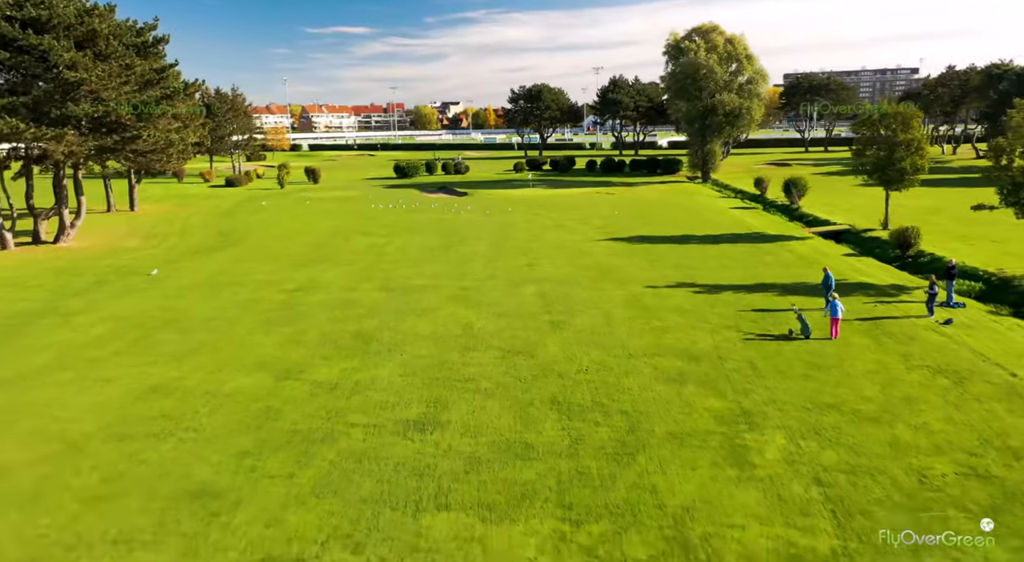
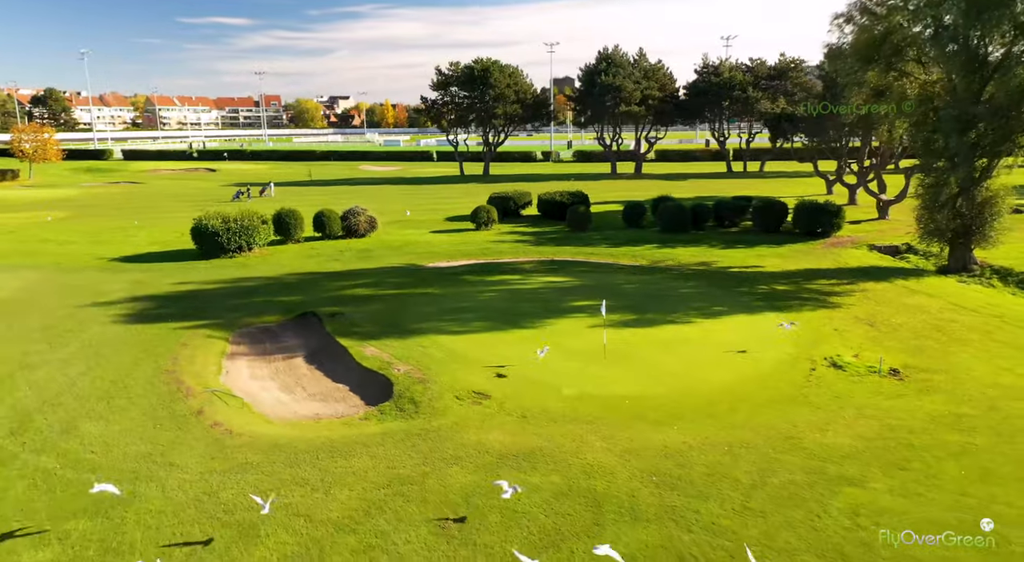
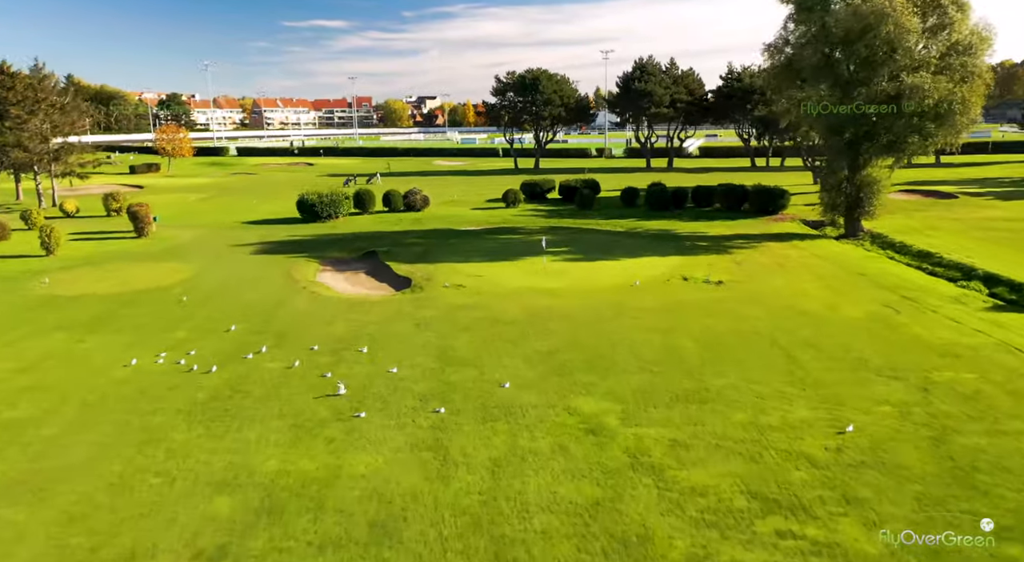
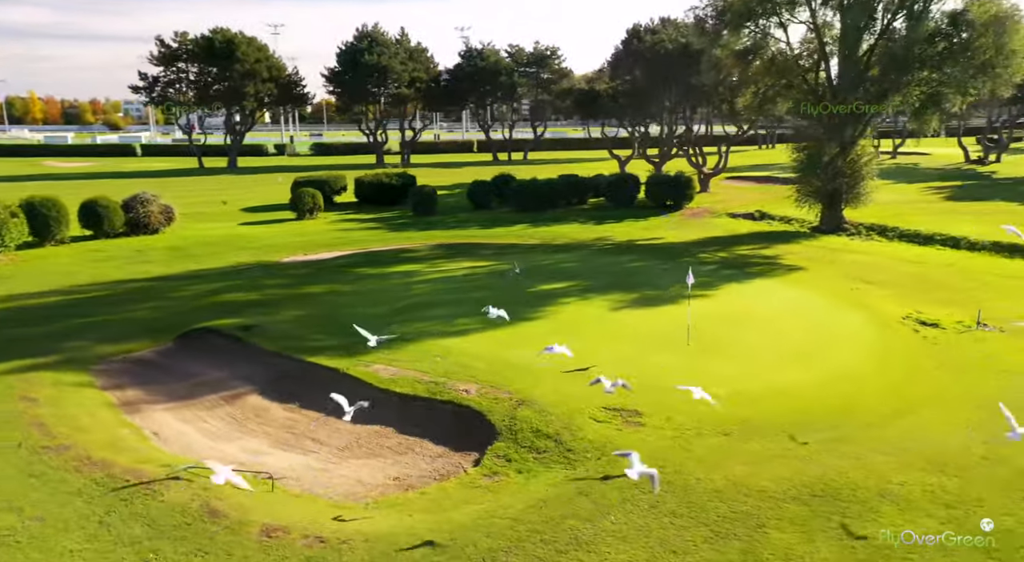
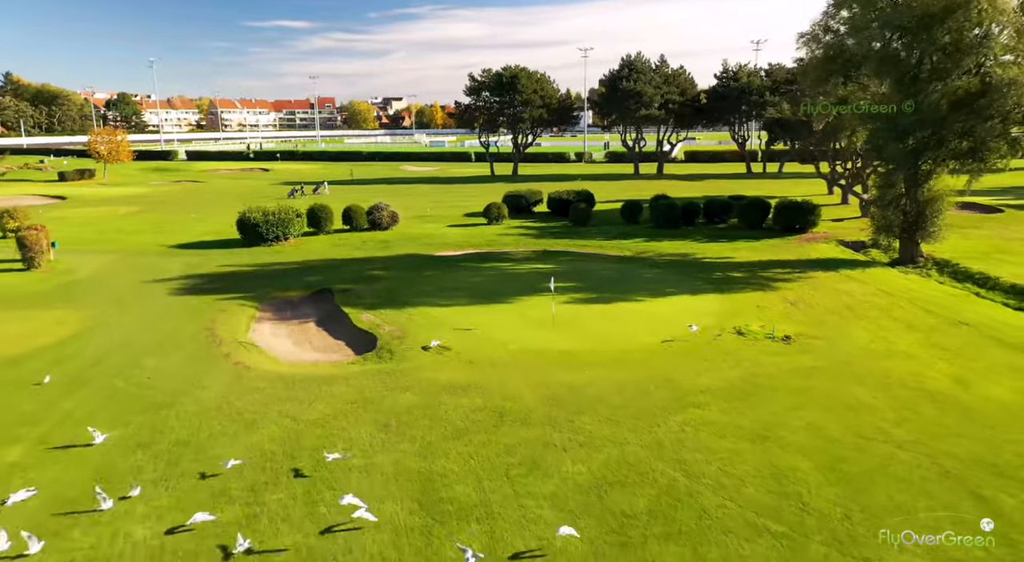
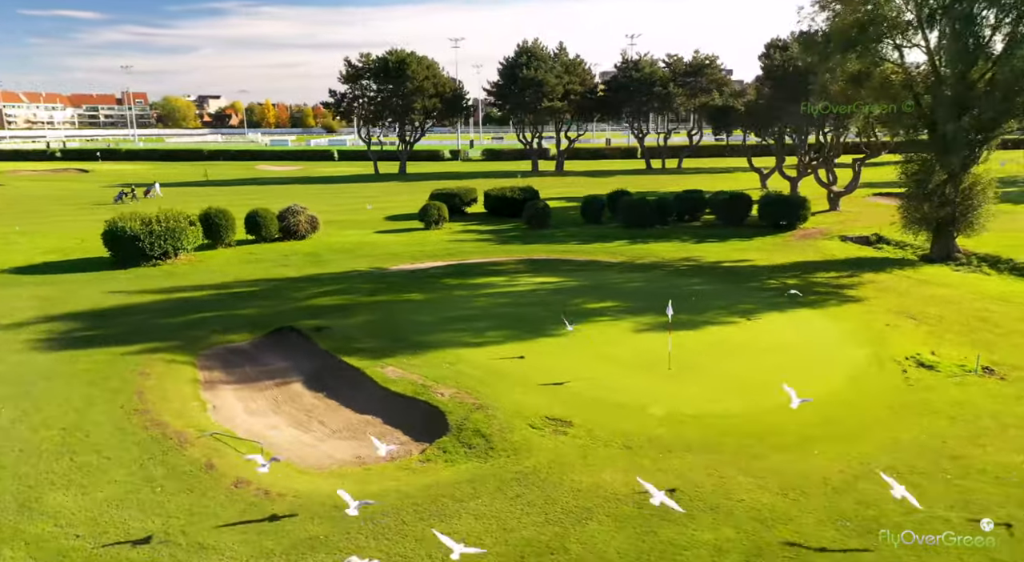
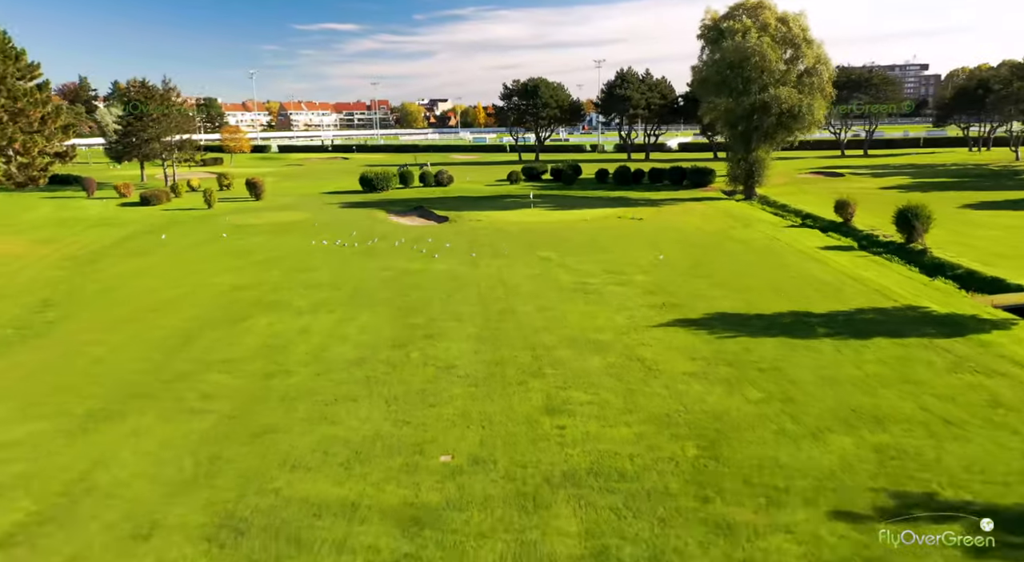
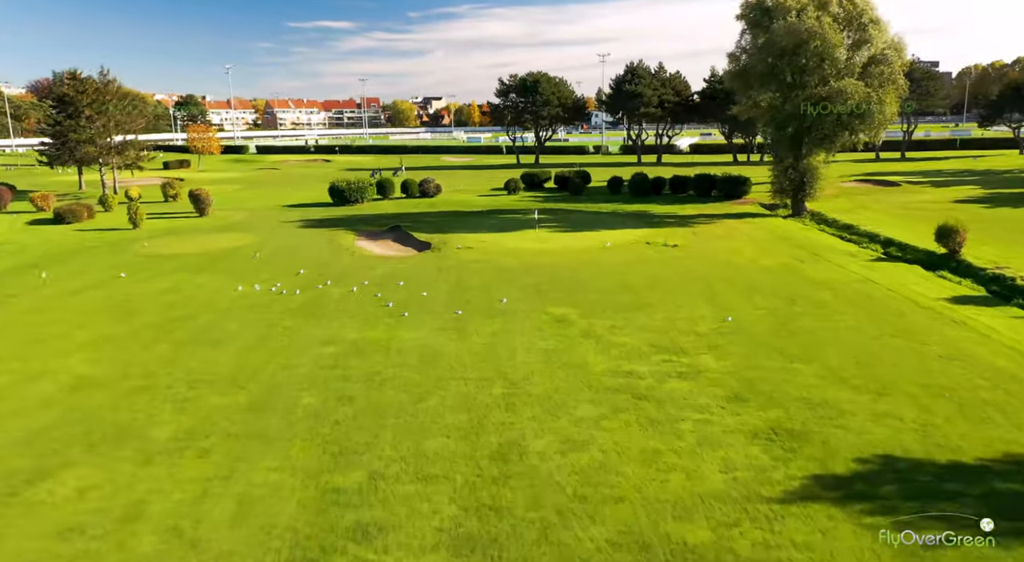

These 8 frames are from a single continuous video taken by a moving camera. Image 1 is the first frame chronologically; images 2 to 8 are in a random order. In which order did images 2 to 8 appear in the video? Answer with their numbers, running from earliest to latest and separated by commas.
7, 8, 3, 5, 2, 6, 4
